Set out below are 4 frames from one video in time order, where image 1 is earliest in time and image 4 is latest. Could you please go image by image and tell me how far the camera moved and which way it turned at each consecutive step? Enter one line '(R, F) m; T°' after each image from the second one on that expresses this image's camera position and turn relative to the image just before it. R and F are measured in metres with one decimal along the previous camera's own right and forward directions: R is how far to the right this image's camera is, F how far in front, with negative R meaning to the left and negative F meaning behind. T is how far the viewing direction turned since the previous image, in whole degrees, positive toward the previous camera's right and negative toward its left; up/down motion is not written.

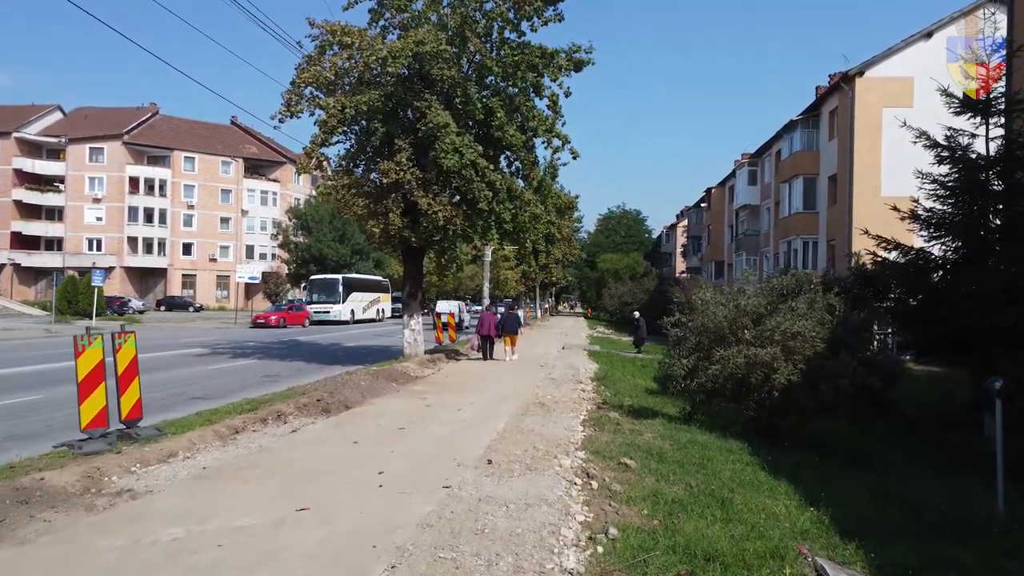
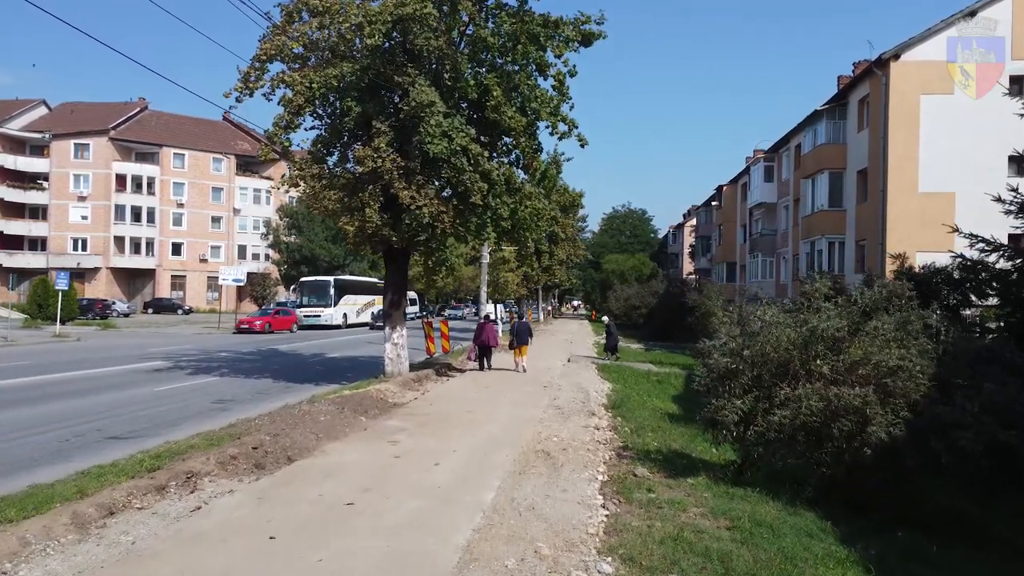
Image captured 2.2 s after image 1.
(0.0, +2.8) m; 0°
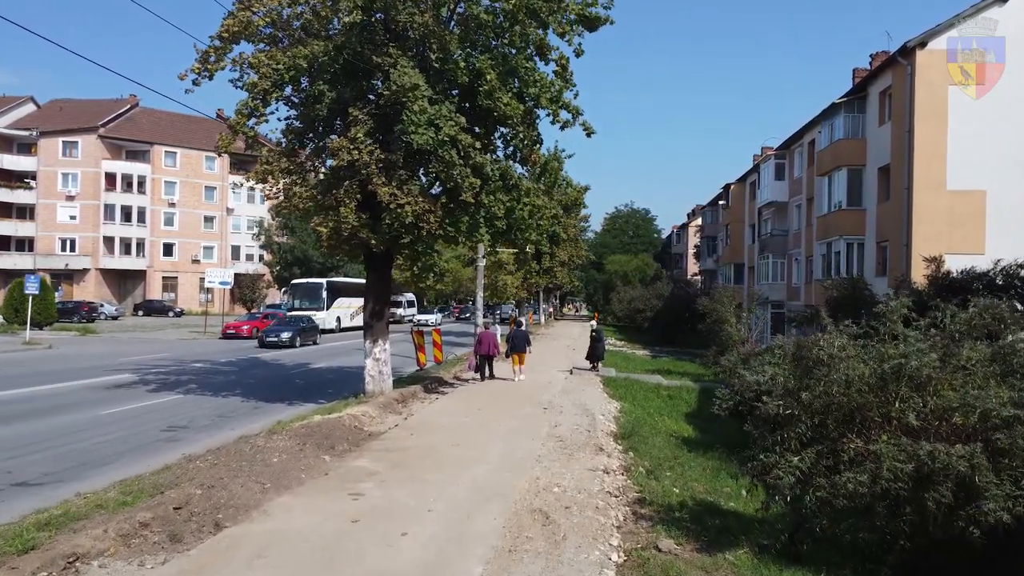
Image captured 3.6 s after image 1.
(+0.1, +1.9) m; 0°
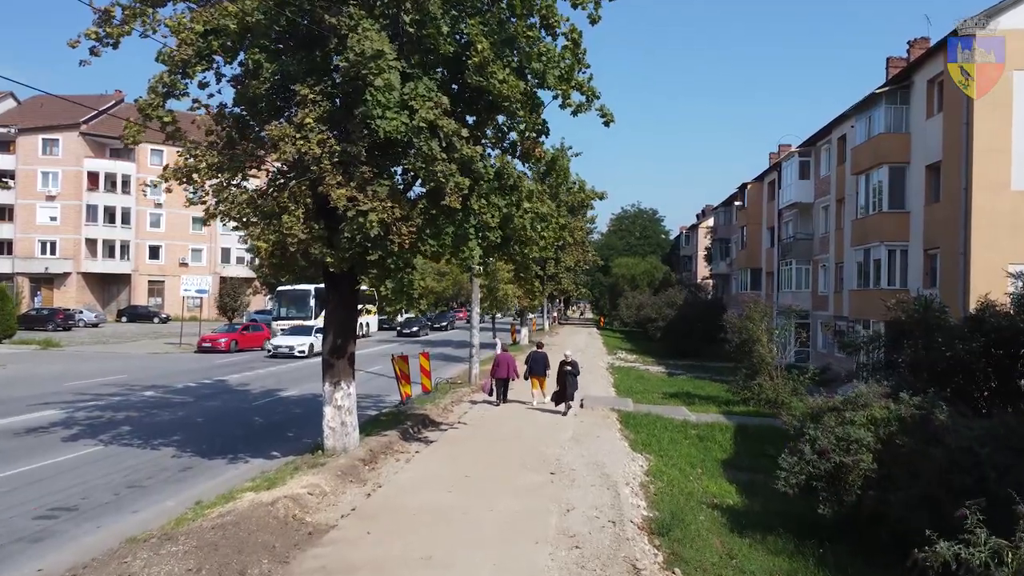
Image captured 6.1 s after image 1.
(0.0, +3.3) m; 0°
